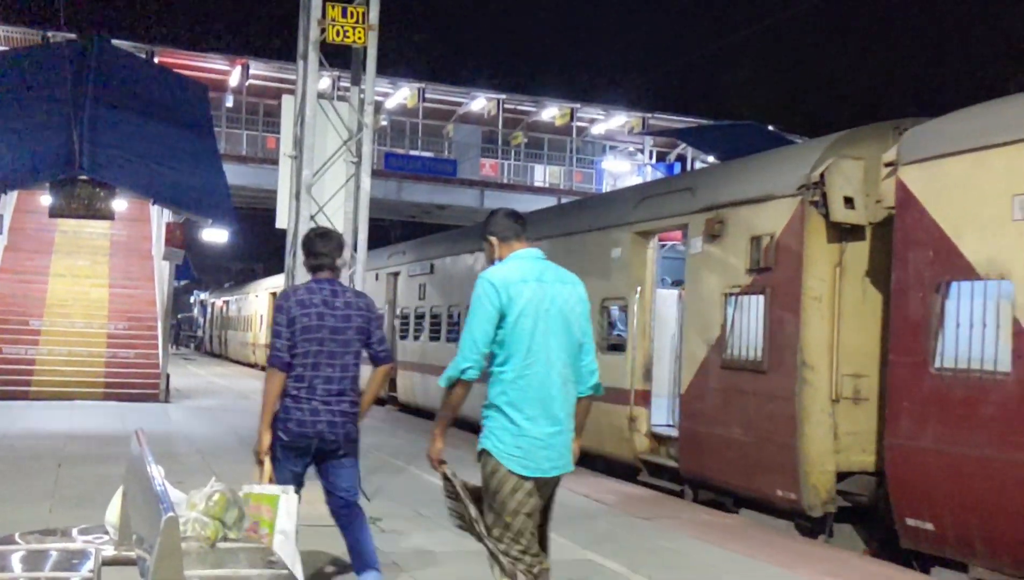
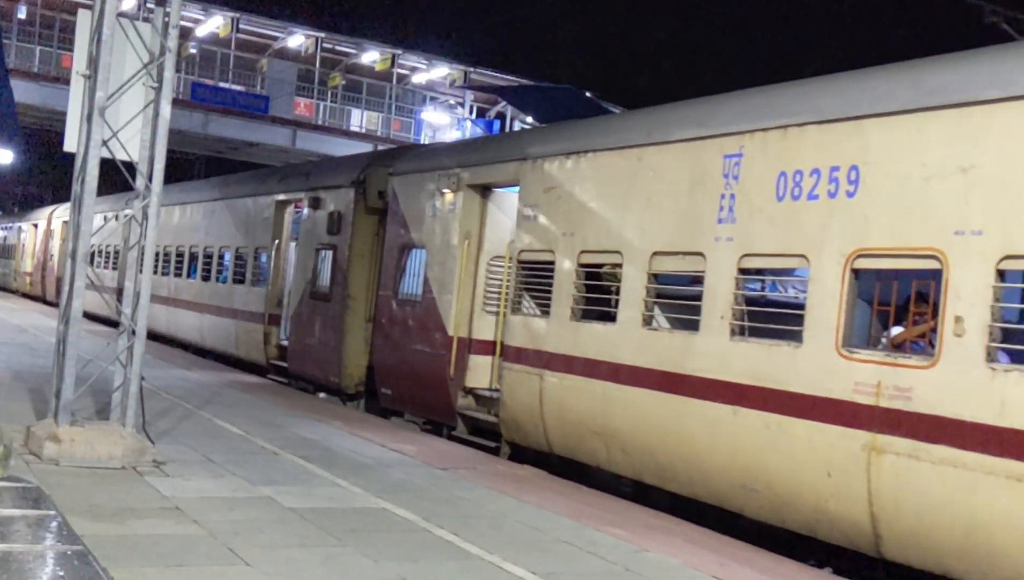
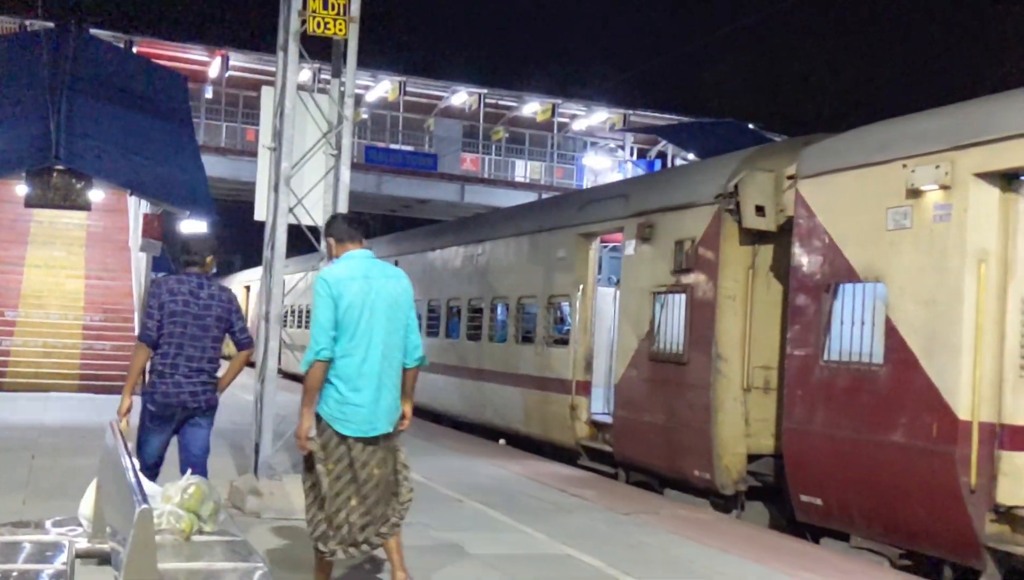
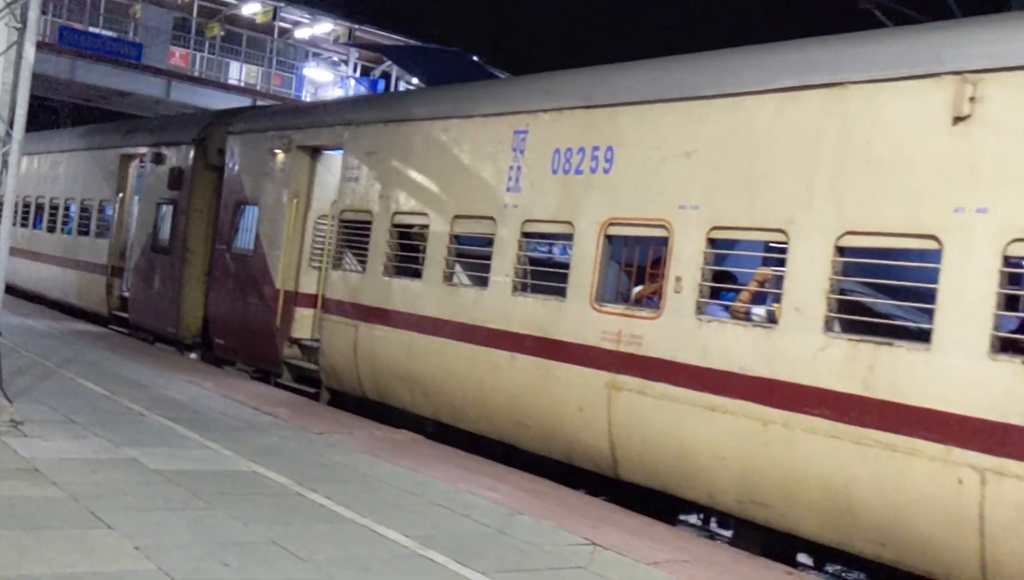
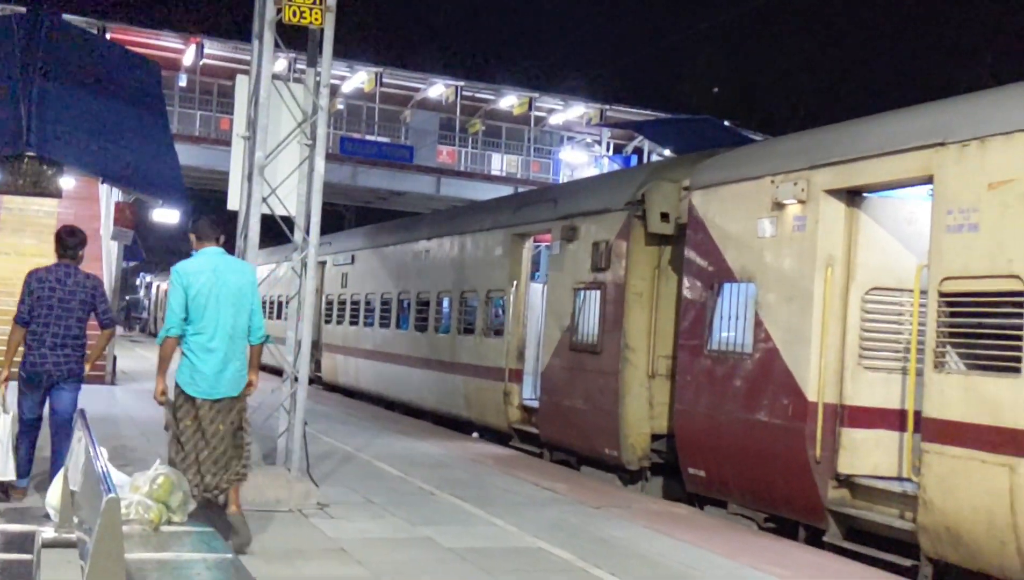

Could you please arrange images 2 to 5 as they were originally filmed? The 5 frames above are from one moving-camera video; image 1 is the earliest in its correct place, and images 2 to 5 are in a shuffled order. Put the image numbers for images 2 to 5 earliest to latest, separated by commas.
3, 5, 2, 4
